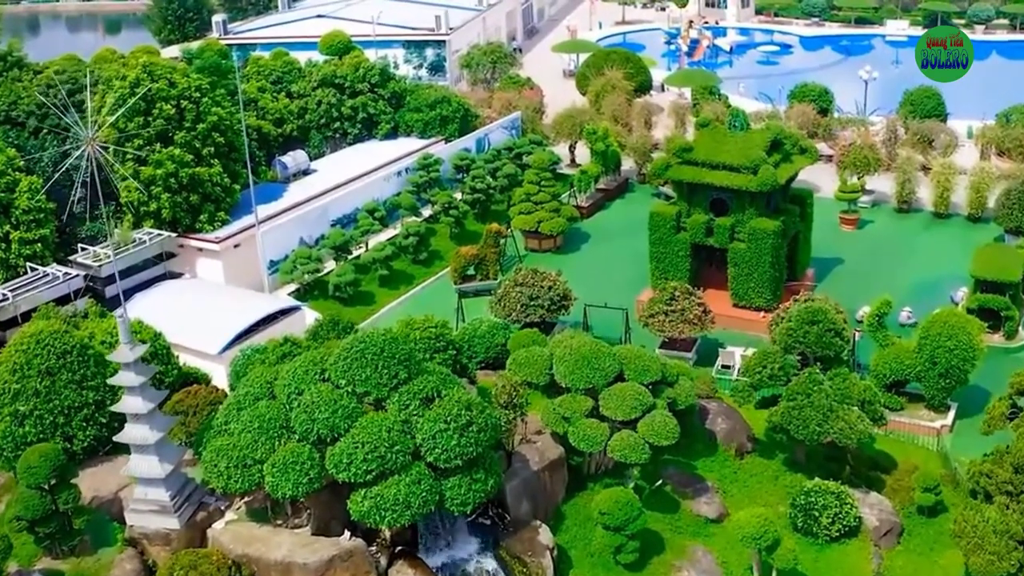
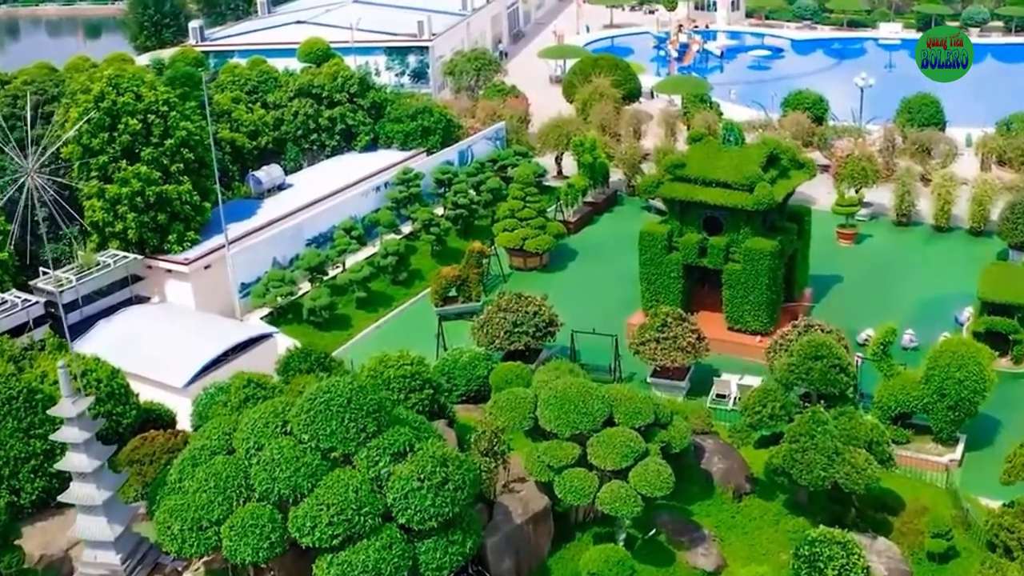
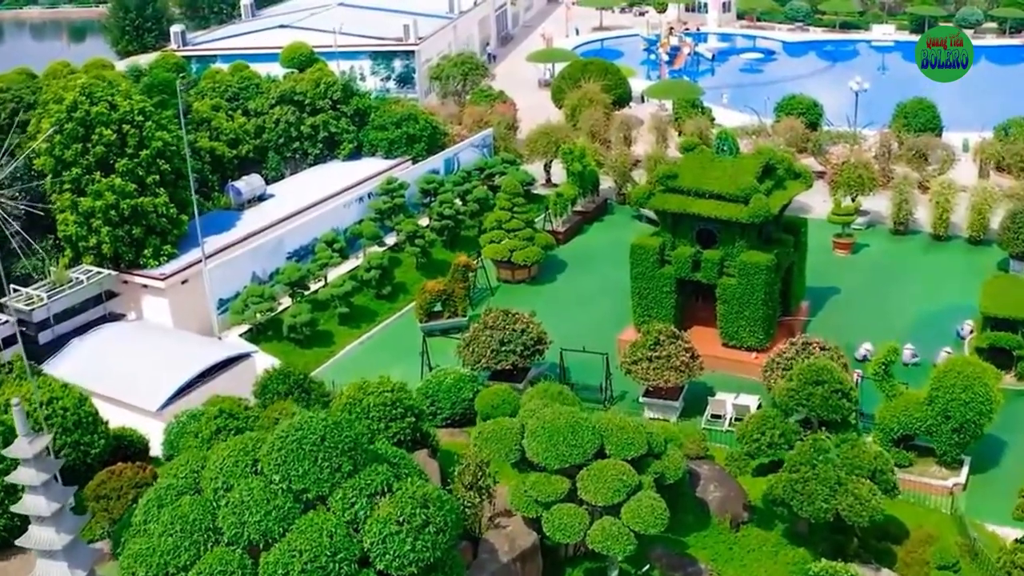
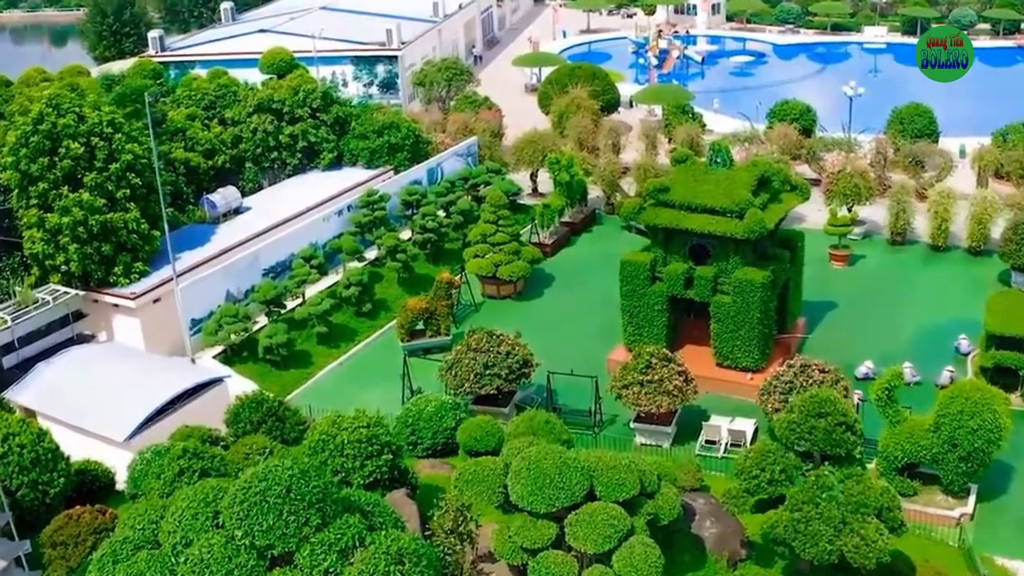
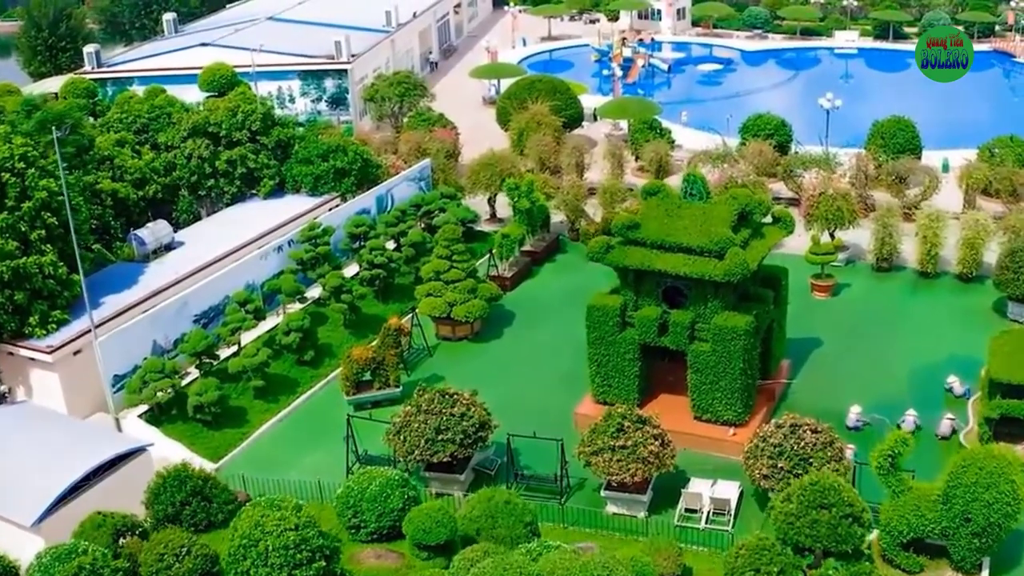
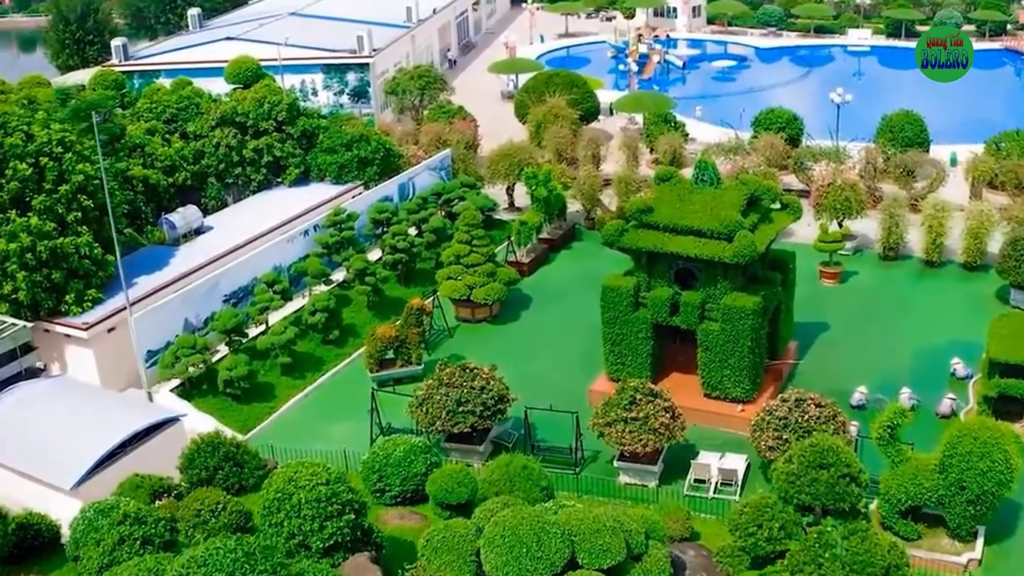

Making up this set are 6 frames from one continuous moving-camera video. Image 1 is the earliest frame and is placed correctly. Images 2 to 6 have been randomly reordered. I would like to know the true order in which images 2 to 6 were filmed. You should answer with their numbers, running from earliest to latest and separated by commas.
2, 3, 4, 6, 5
